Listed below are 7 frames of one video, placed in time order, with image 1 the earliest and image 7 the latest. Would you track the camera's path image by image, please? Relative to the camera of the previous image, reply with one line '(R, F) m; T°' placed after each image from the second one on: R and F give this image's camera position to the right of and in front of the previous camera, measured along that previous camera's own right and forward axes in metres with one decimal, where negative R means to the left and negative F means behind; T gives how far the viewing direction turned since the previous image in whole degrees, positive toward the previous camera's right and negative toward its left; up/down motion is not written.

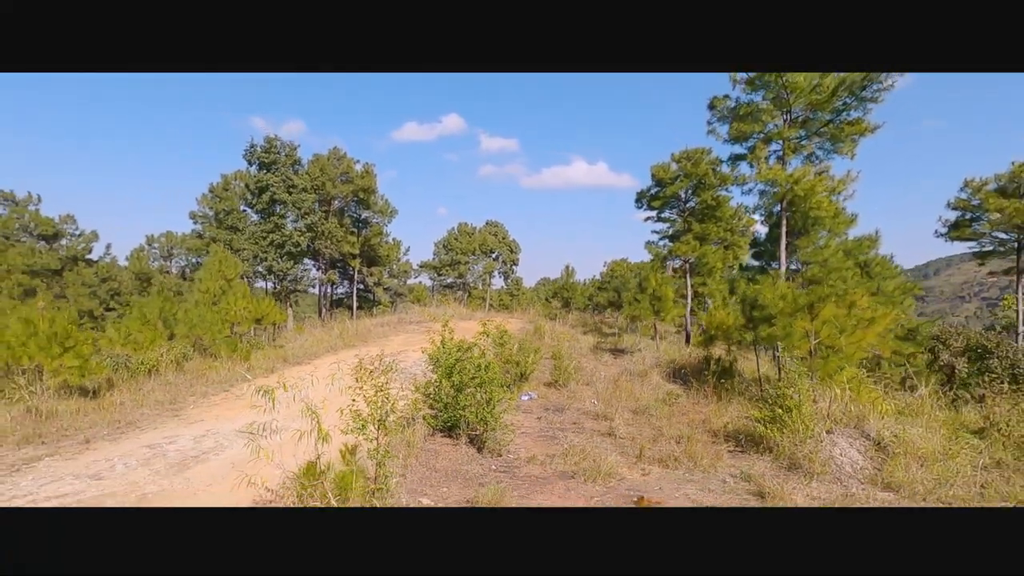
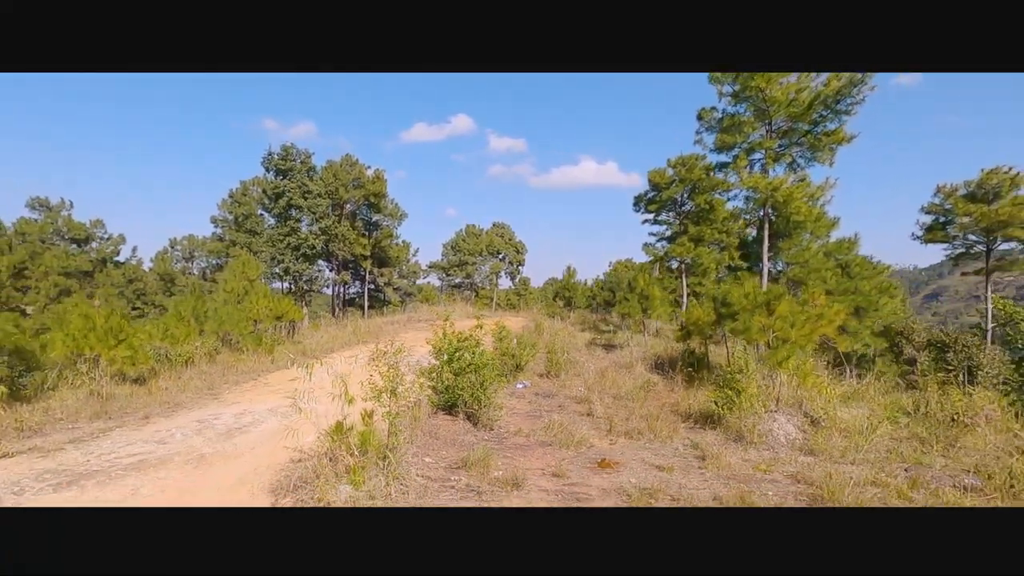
(+0.3, -1.1) m; -1°
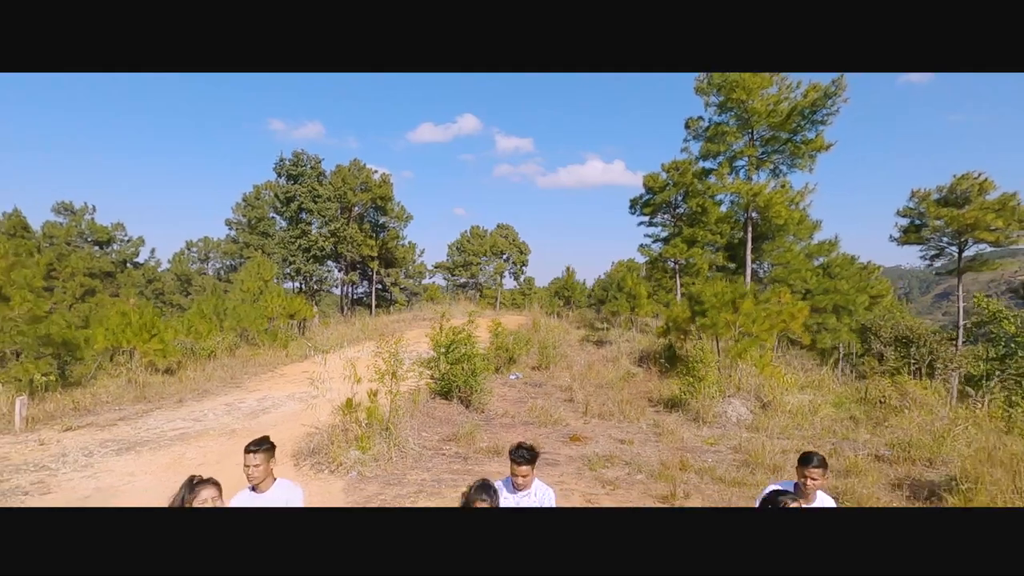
(+0.3, -1.0) m; -1°
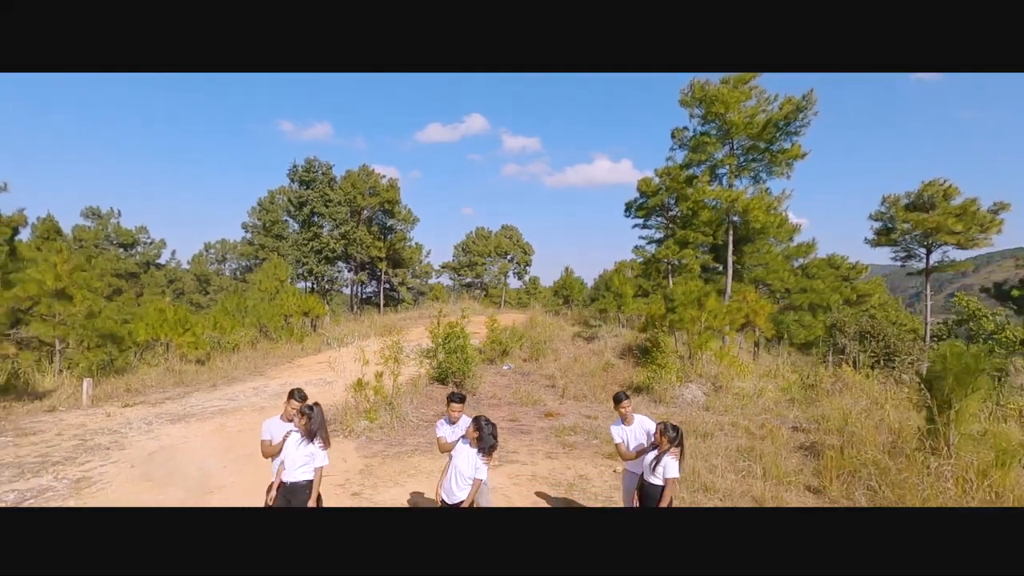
(+0.4, -1.3) m; -1°
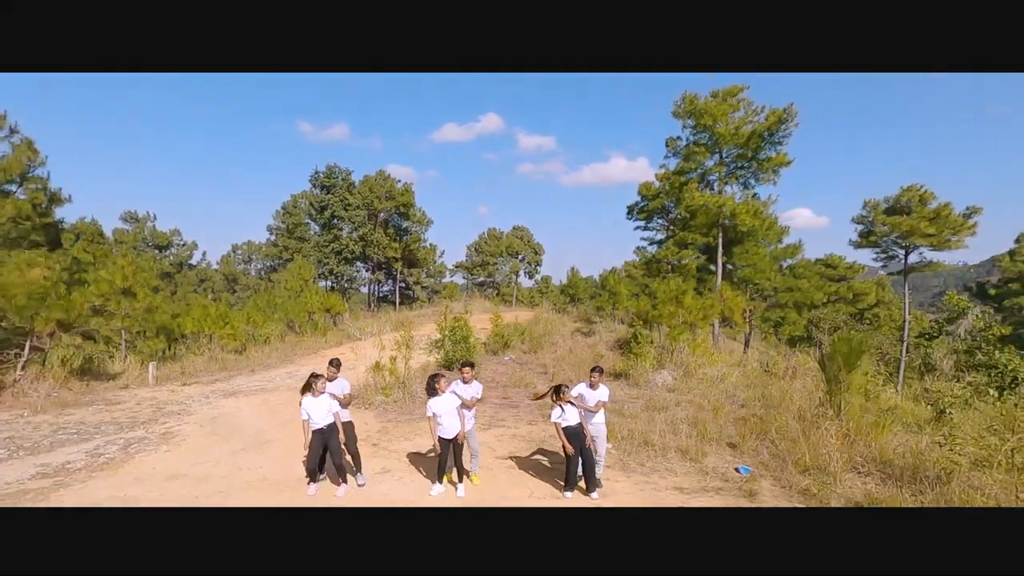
(+0.4, -1.4) m; -2°
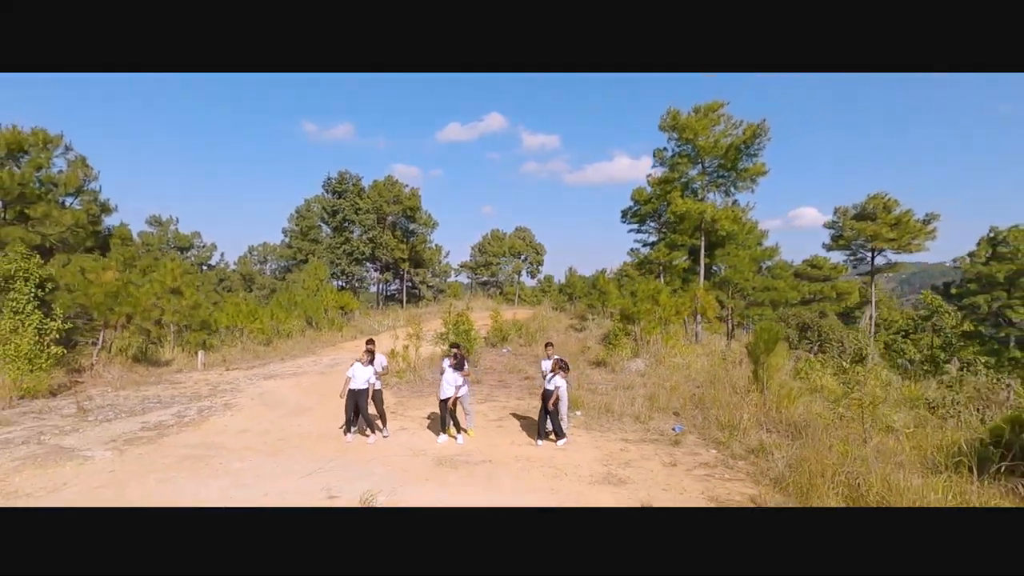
(+0.2, -1.7) m; -1°
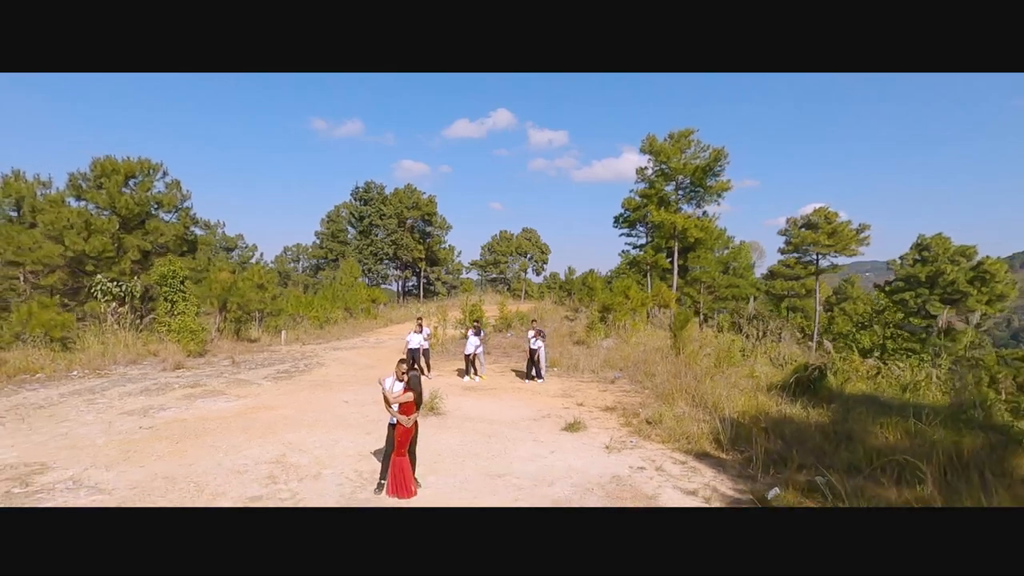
(+0.2, -3.9) m; -1°
